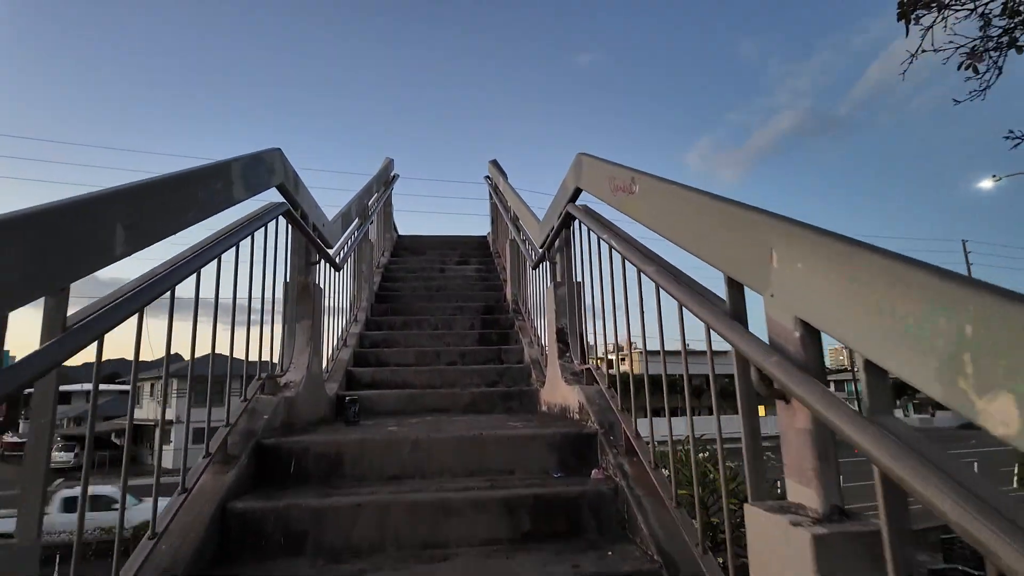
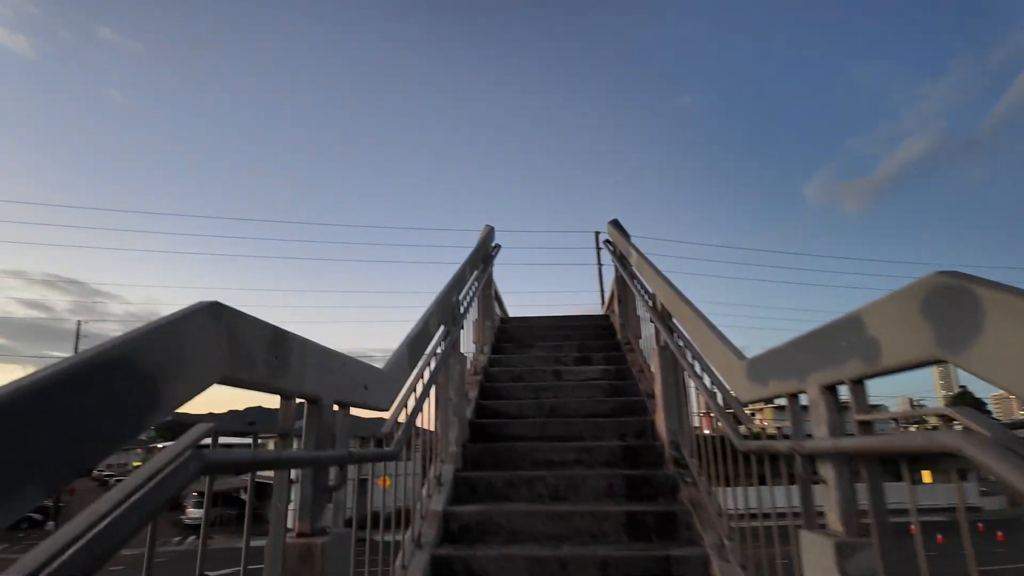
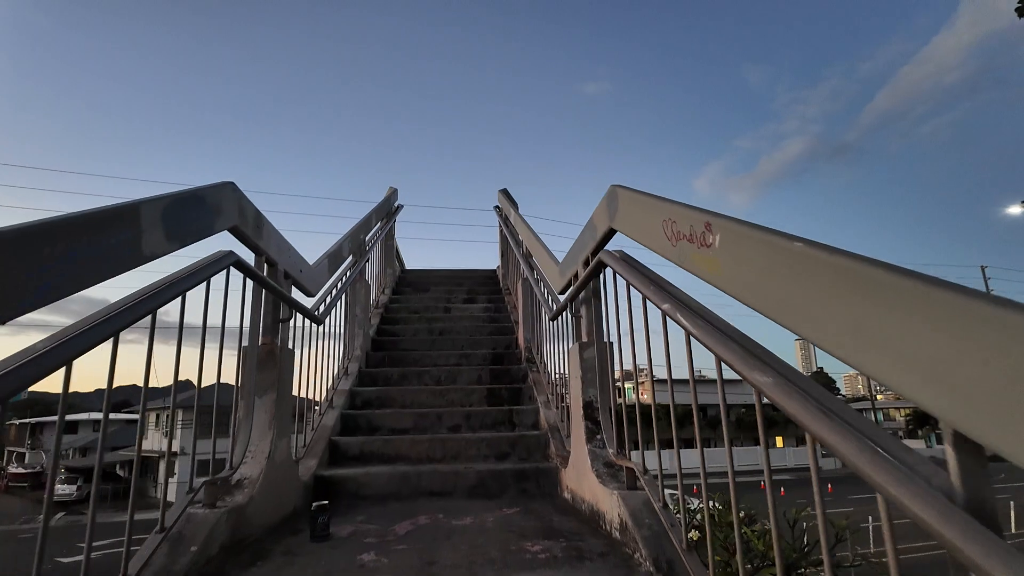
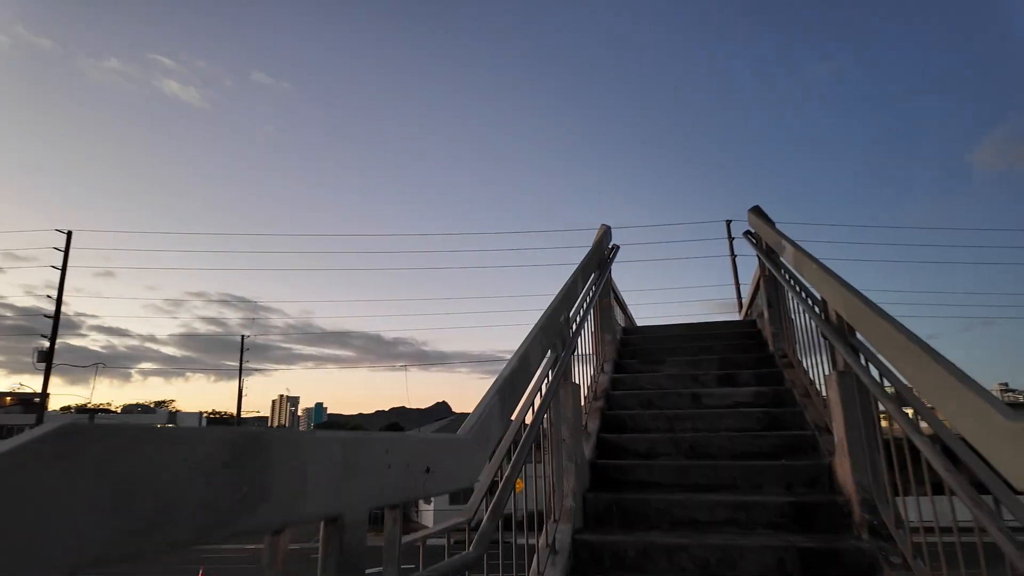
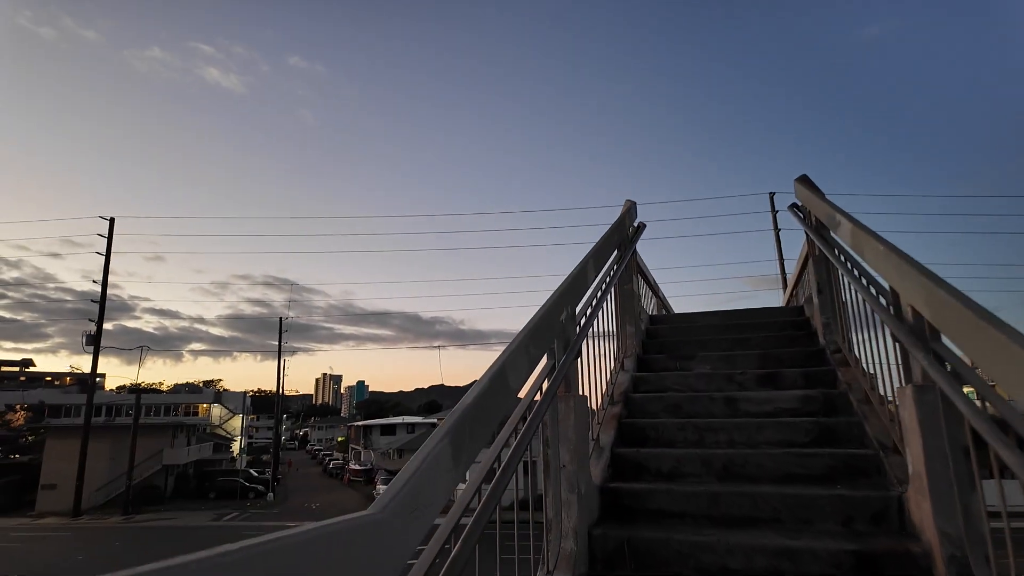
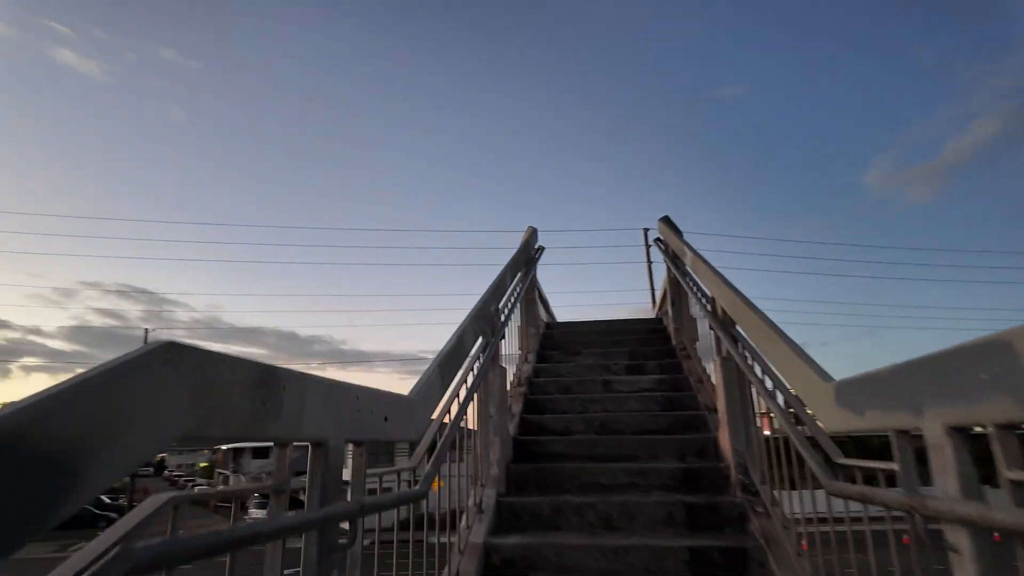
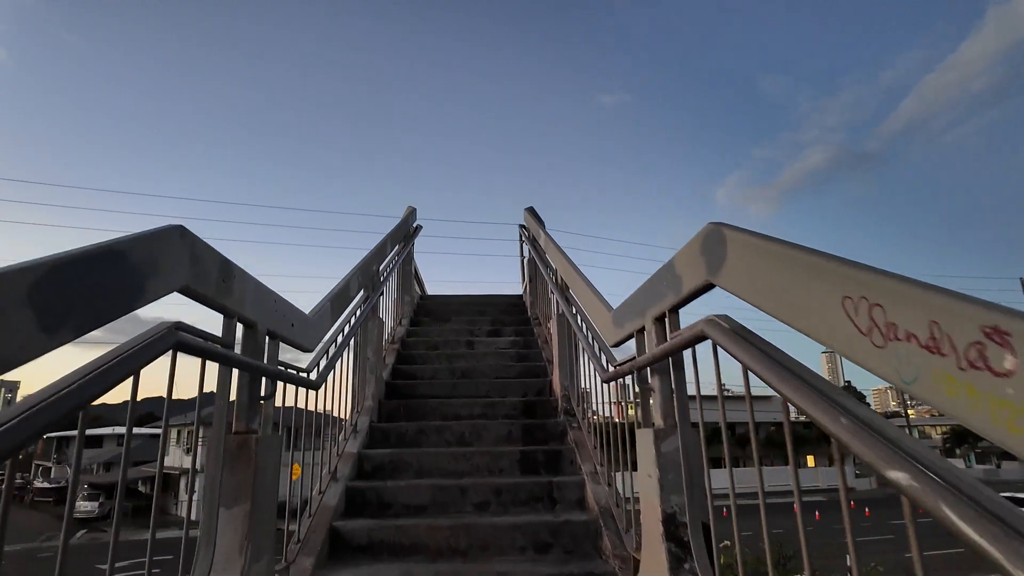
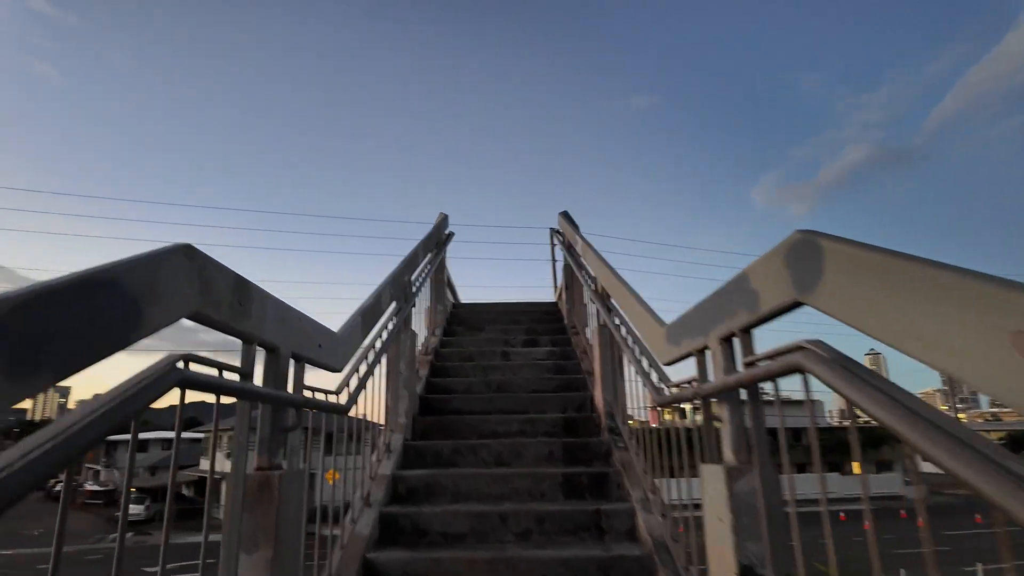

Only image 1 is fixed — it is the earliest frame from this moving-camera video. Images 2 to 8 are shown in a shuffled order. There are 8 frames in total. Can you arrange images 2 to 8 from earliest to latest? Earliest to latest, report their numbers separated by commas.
3, 7, 8, 2, 6, 4, 5
